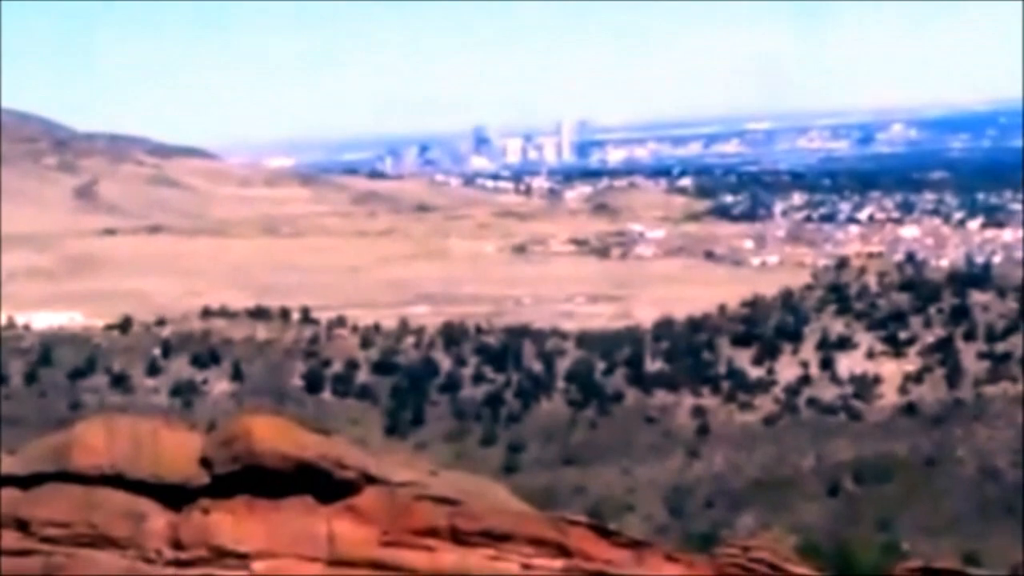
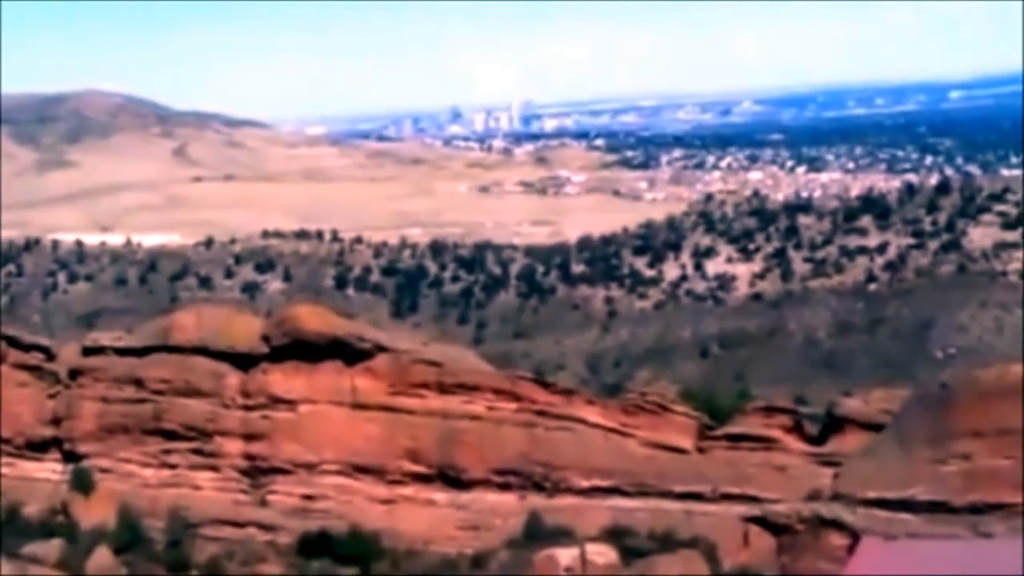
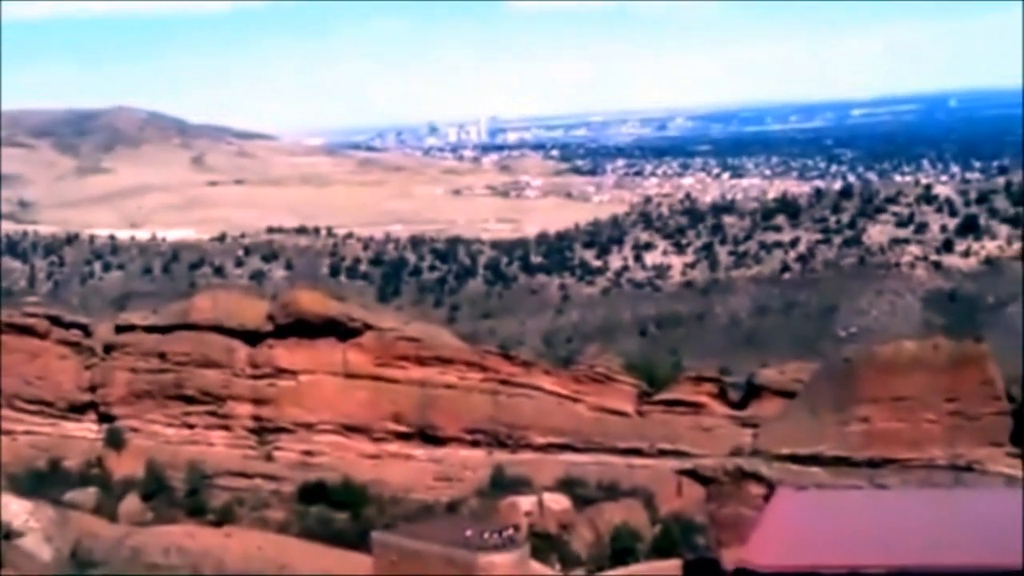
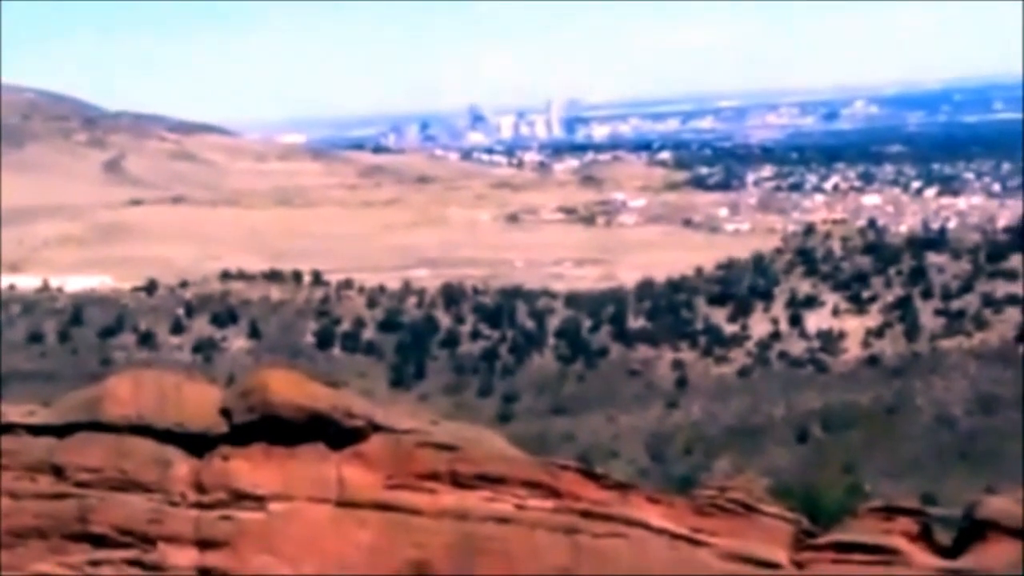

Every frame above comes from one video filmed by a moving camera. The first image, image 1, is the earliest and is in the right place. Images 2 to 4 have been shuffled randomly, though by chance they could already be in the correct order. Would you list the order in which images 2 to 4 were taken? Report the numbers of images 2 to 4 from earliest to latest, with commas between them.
4, 2, 3
